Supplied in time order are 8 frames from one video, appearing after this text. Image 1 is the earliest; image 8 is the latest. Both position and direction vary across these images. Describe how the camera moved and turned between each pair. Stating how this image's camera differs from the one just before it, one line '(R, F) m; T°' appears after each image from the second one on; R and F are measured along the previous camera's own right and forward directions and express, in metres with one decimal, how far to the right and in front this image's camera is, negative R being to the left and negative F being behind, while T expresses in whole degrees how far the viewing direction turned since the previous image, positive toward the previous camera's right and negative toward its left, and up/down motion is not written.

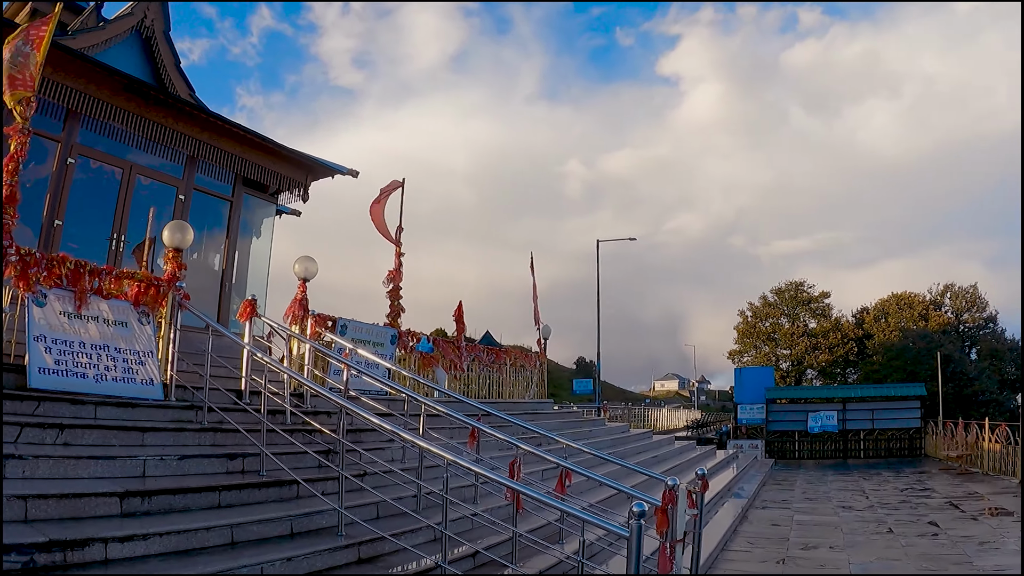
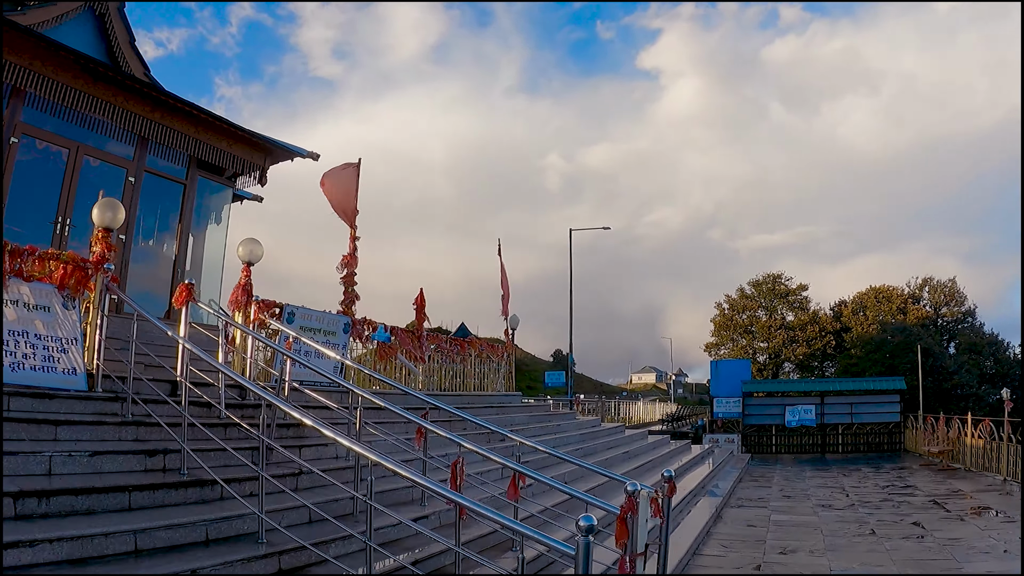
(+0.3, +0.8) m; +2°
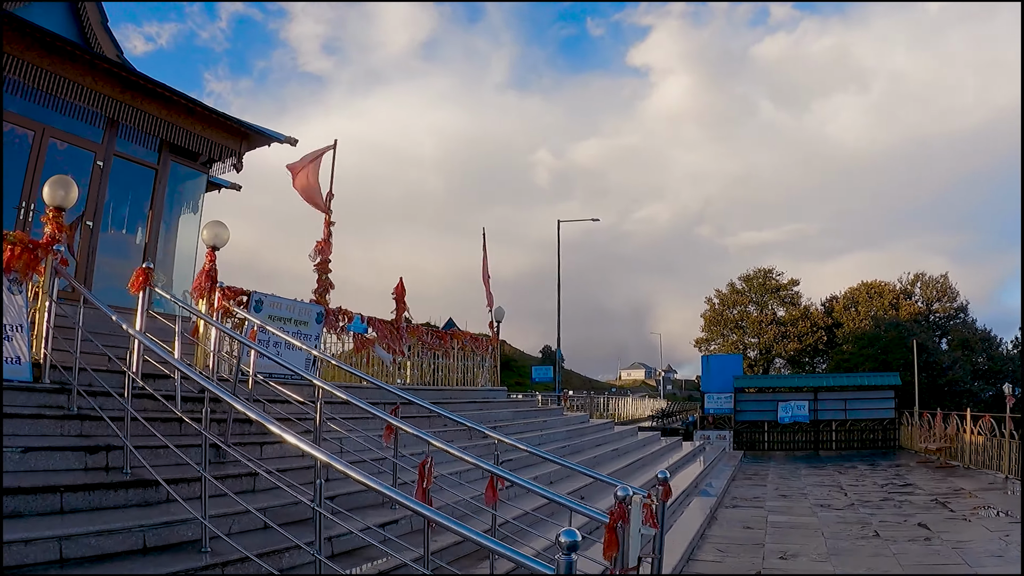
(+0.1, +0.7) m; +1°
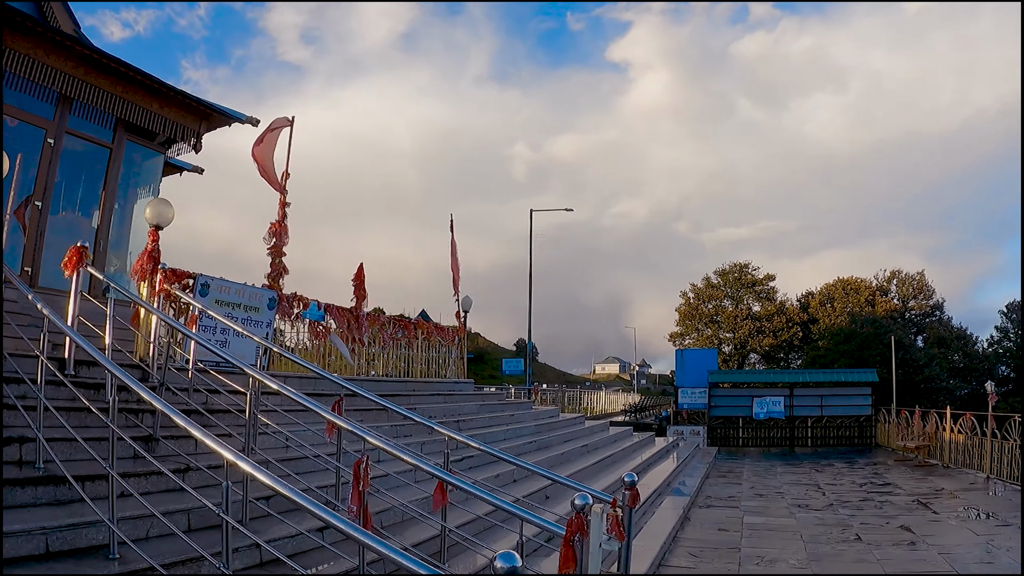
(+0.2, +0.7) m; +2°
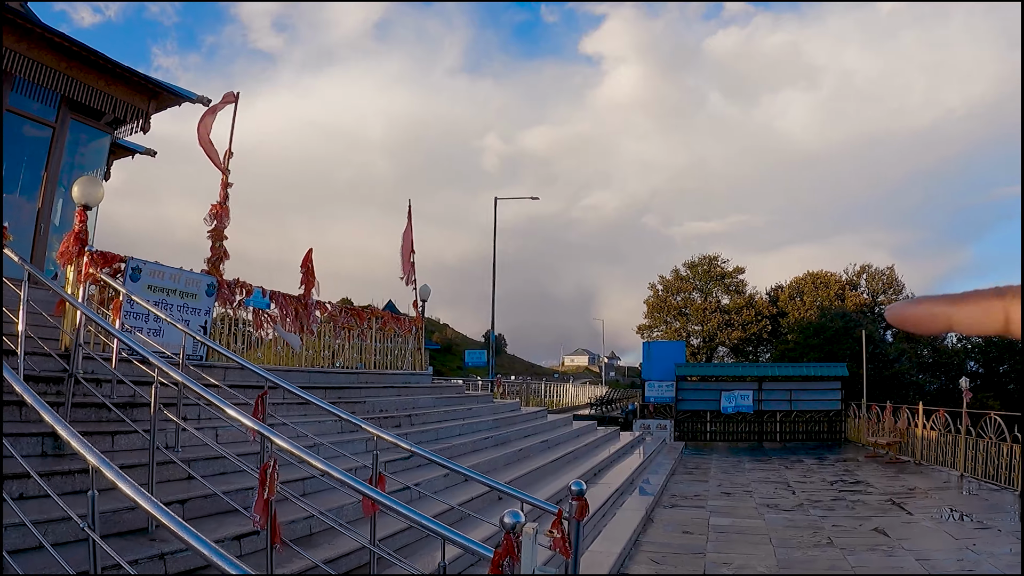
(+0.2, +0.7) m; +2°
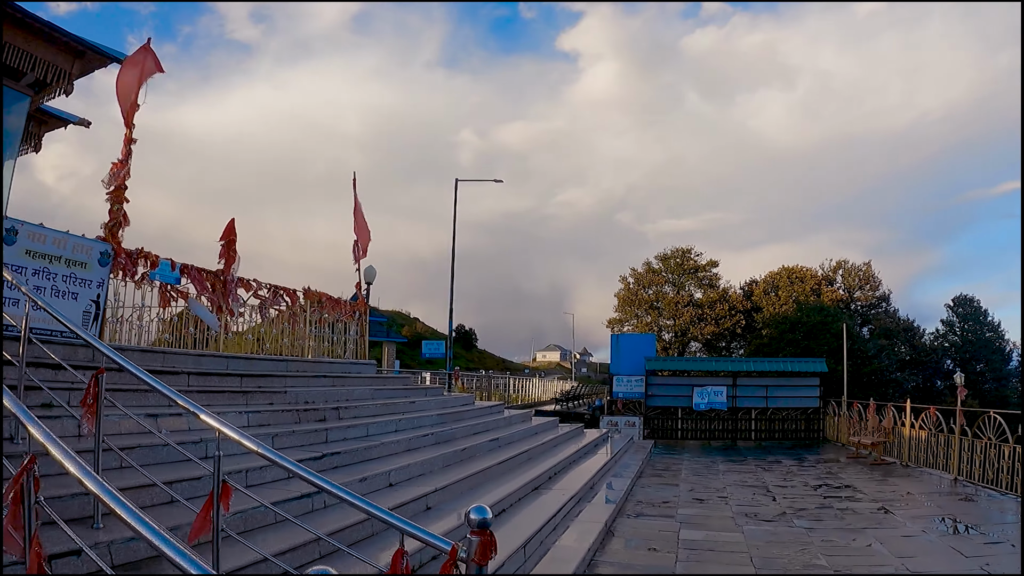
(+0.4, +1.4) m; +2°
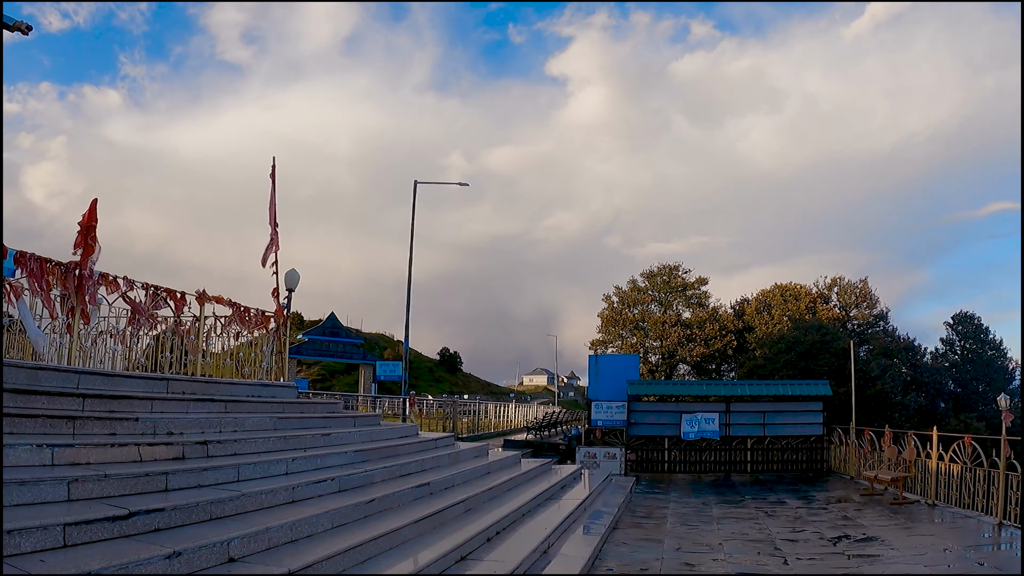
(+0.6, +2.1) m; +1°
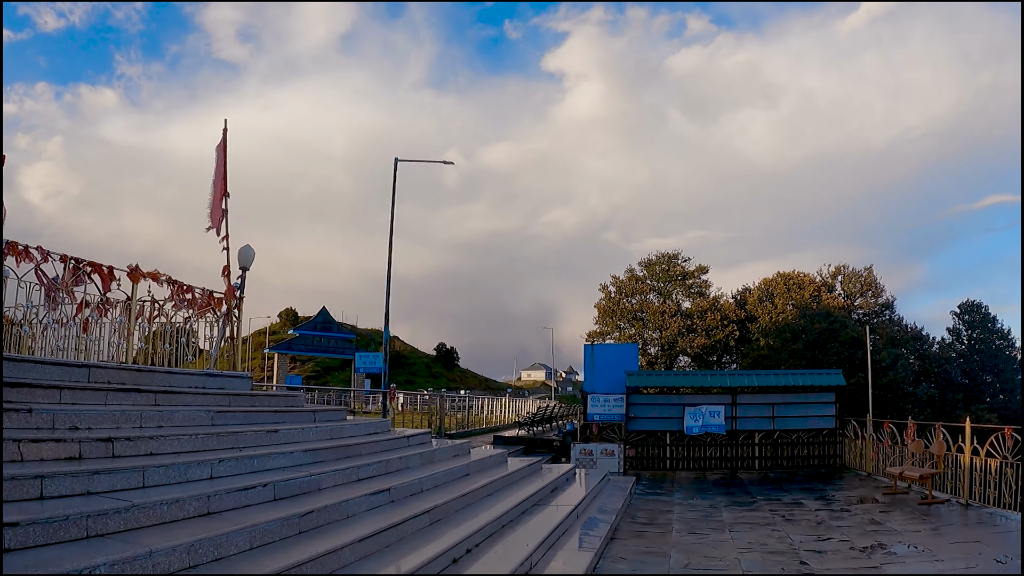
(+0.2, +1.2) m; 0°
